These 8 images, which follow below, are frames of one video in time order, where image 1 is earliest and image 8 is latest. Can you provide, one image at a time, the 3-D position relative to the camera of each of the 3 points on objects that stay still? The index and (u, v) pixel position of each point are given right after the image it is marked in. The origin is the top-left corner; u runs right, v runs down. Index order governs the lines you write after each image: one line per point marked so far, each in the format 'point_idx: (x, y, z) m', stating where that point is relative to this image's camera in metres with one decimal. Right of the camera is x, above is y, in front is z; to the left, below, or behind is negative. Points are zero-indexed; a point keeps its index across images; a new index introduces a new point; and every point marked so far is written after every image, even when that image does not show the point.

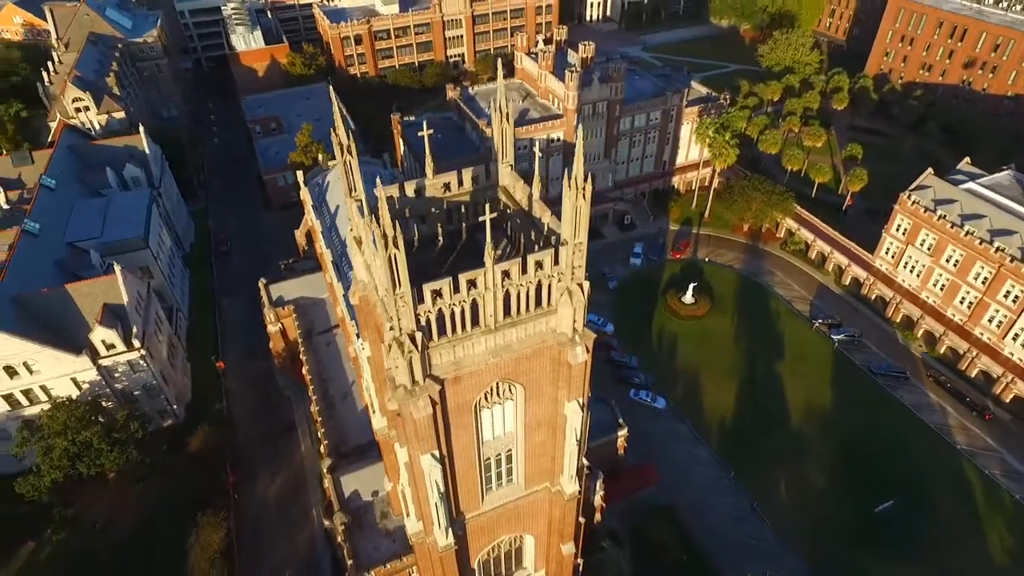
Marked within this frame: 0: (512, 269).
0: (0.0, +0.6, +19.4) m
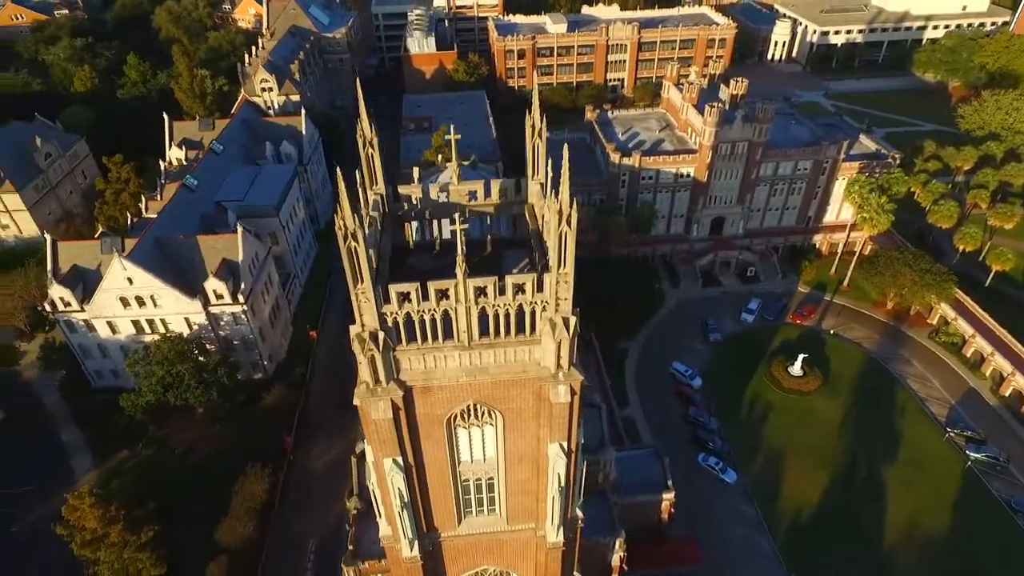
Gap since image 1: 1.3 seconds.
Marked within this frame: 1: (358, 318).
0: (-0.8, 0.0, +18.3) m
1: (-4.6, -0.9, +18.4) m
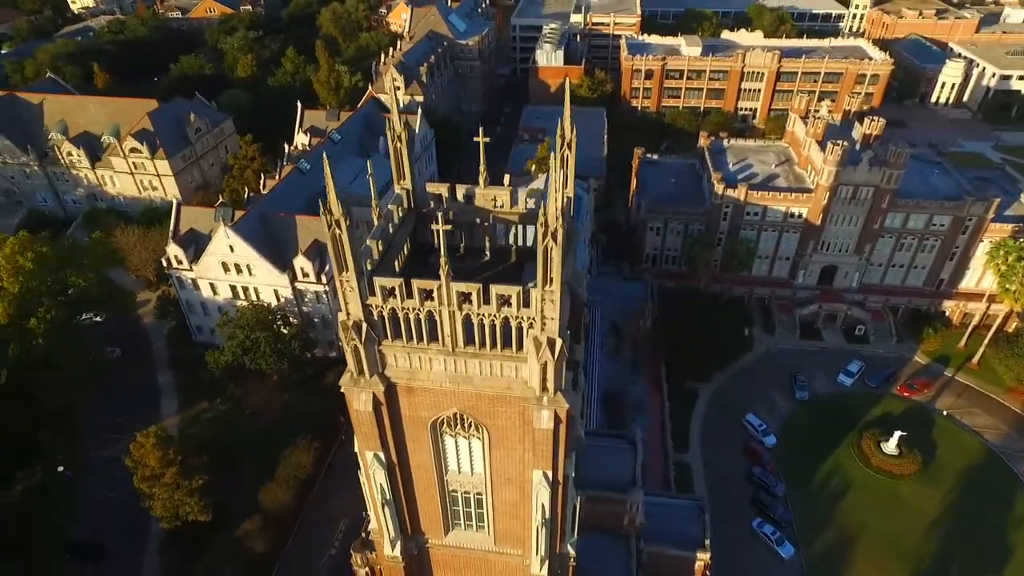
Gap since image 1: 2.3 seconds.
0: (-1.2, -0.2, +17.6) m
1: (-5.0, -0.6, +18.4) m
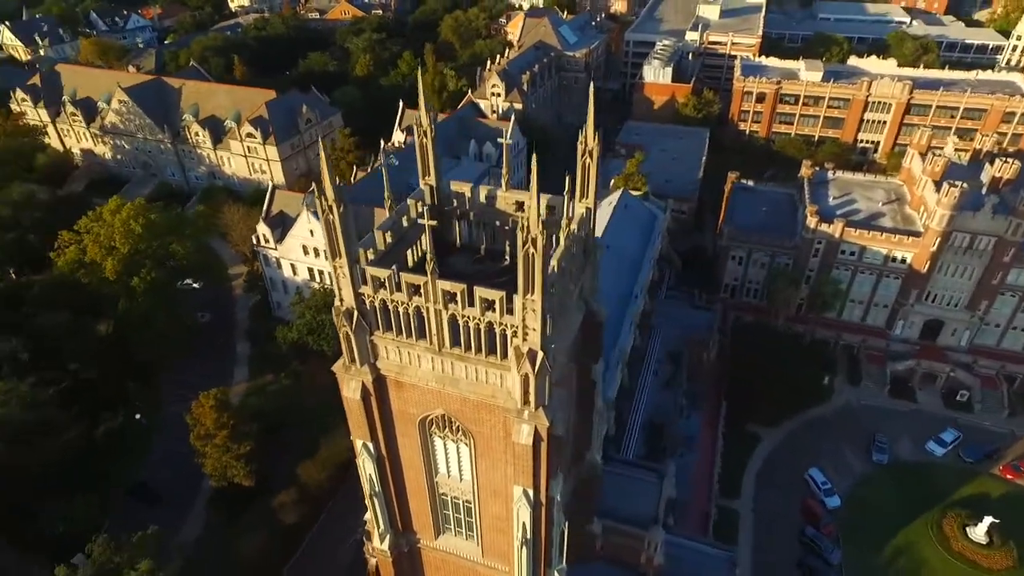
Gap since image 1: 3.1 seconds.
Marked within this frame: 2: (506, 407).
0: (-1.6, -0.2, +17.2) m
1: (-5.3, -0.2, +18.6) m
2: (-0.2, -3.6, +18.5) m
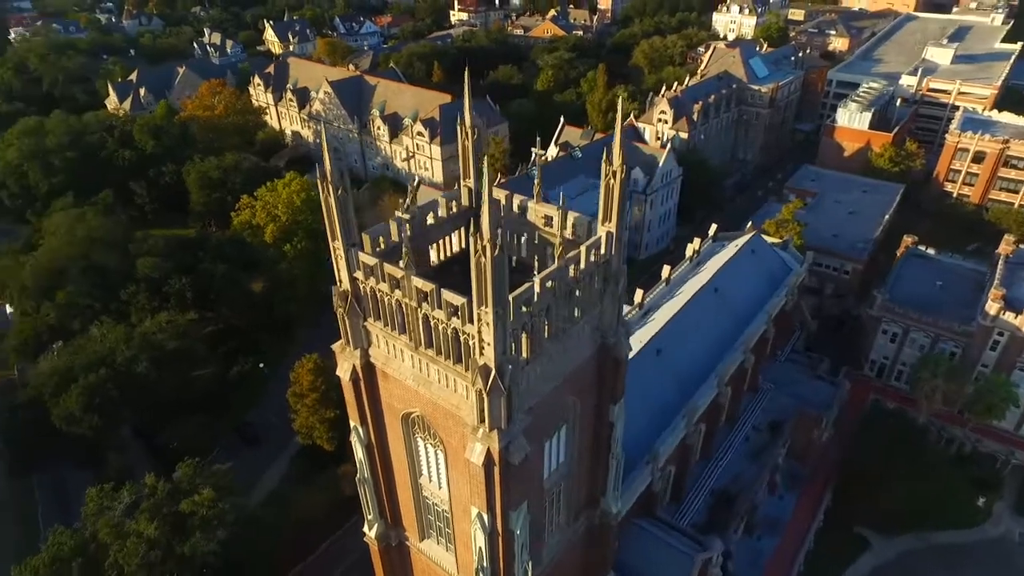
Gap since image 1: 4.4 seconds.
0: (-2.3, -0.1, +16.9) m
1: (-5.4, +0.4, +19.2) m
2: (-1.3, -3.8, +17.7) m
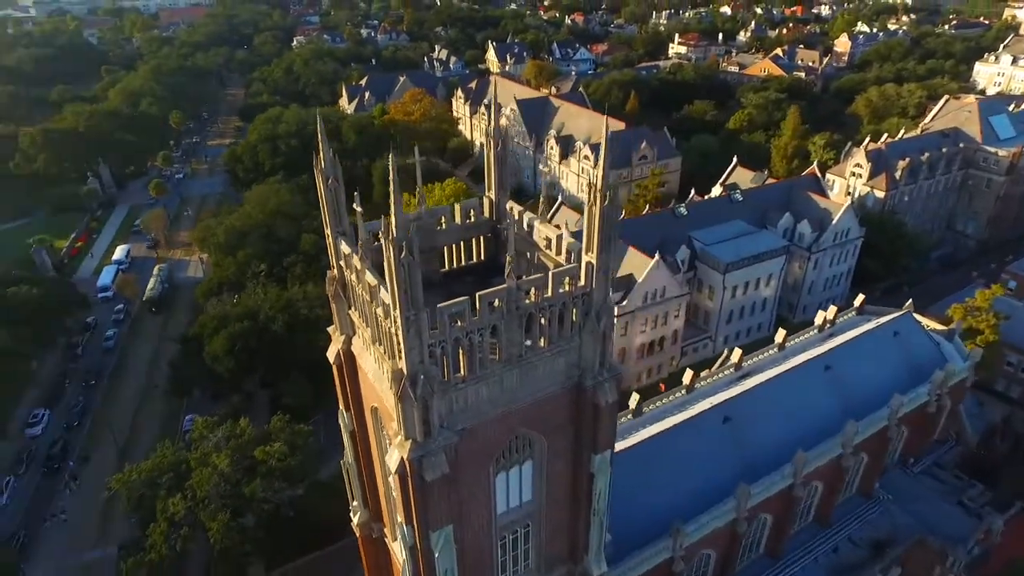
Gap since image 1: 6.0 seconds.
0: (-3.8, 0.0, +16.9) m
1: (-5.9, +0.9, +20.1) m
2: (-3.3, -3.9, +17.3) m
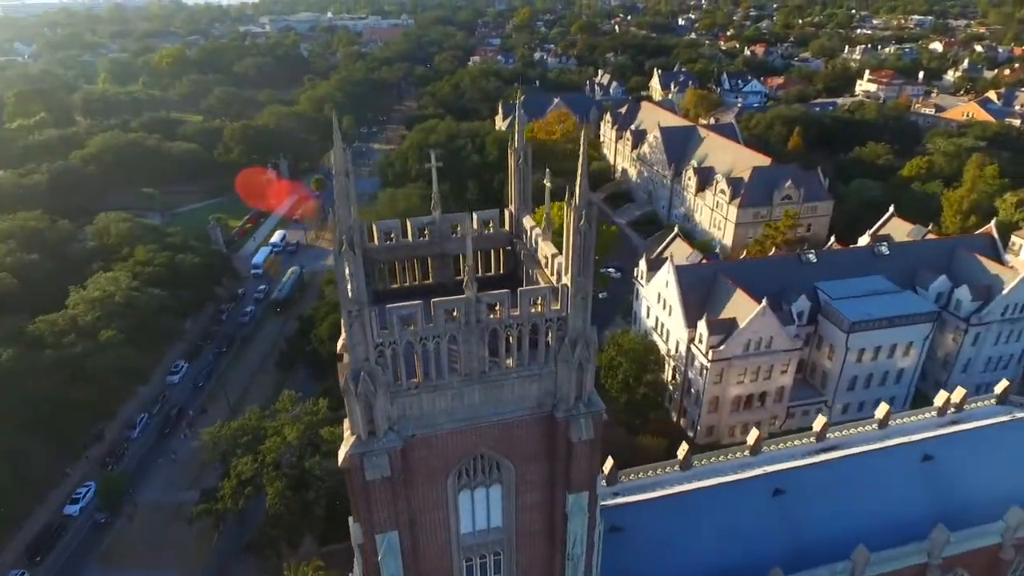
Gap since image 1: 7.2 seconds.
0: (-4.5, +0.1, +17.3) m
1: (-5.7, +1.2, +20.9) m
2: (-4.5, -3.8, +17.5) m
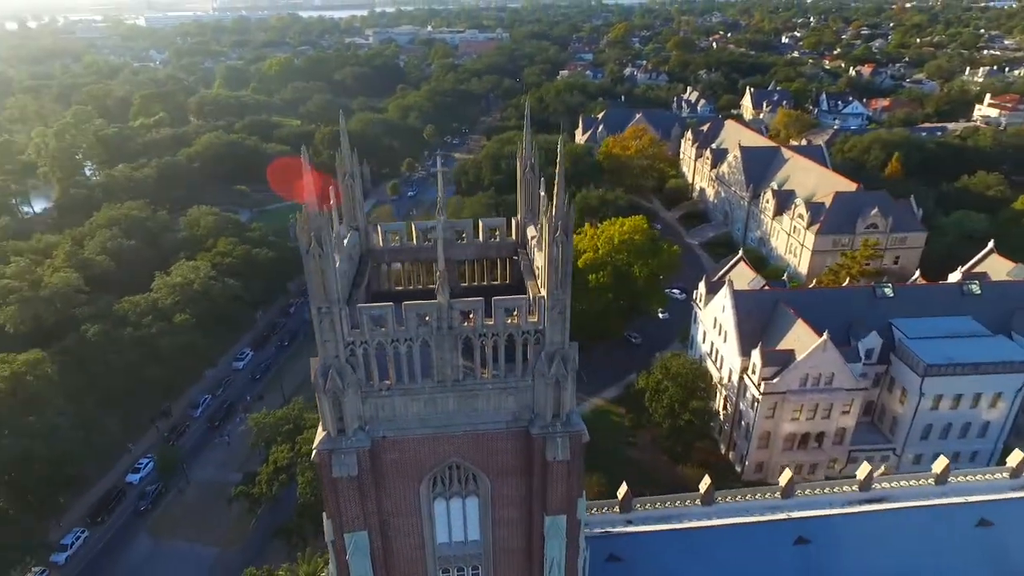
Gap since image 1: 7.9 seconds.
0: (-5.0, +0.2, +17.6) m
1: (-5.5, +1.2, +21.3) m
2: (-5.2, -3.7, +17.7) m
